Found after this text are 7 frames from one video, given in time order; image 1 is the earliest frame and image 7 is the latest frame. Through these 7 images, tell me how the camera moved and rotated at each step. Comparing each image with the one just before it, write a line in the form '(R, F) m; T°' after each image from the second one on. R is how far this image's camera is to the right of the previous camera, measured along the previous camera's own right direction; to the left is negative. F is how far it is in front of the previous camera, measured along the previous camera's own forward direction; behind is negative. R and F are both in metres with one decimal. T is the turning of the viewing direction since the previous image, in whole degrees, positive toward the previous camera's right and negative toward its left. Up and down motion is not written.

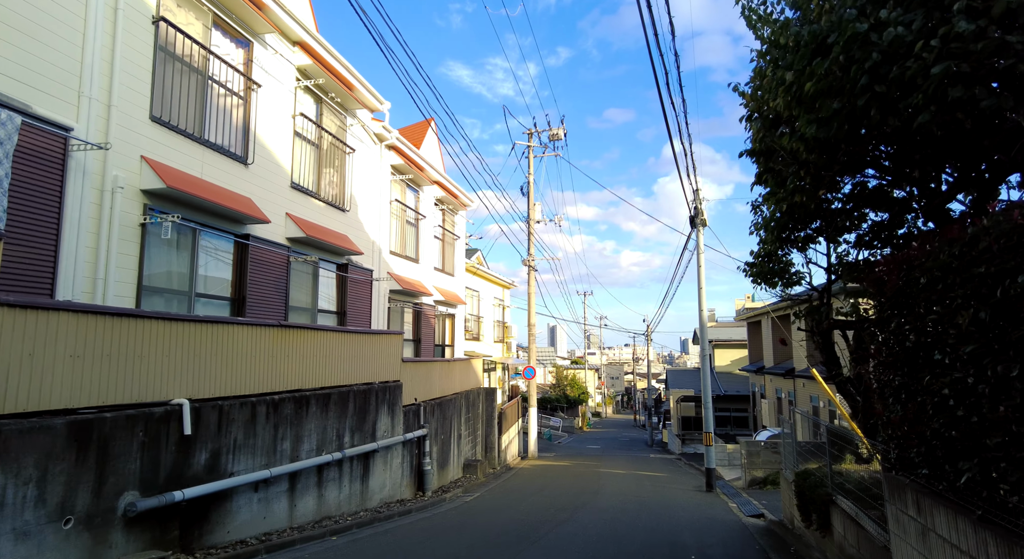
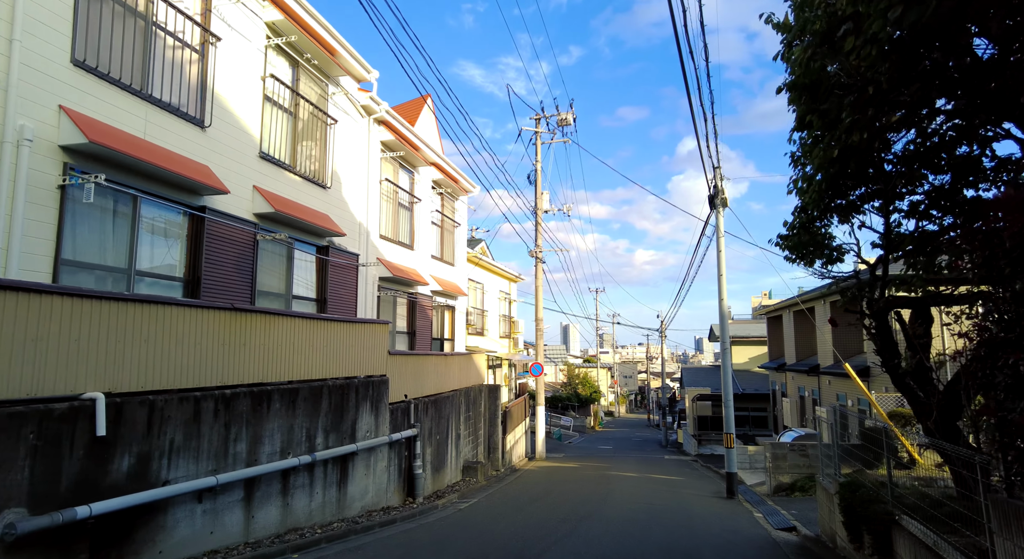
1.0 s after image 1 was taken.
(+0.2, +1.1) m; -1°
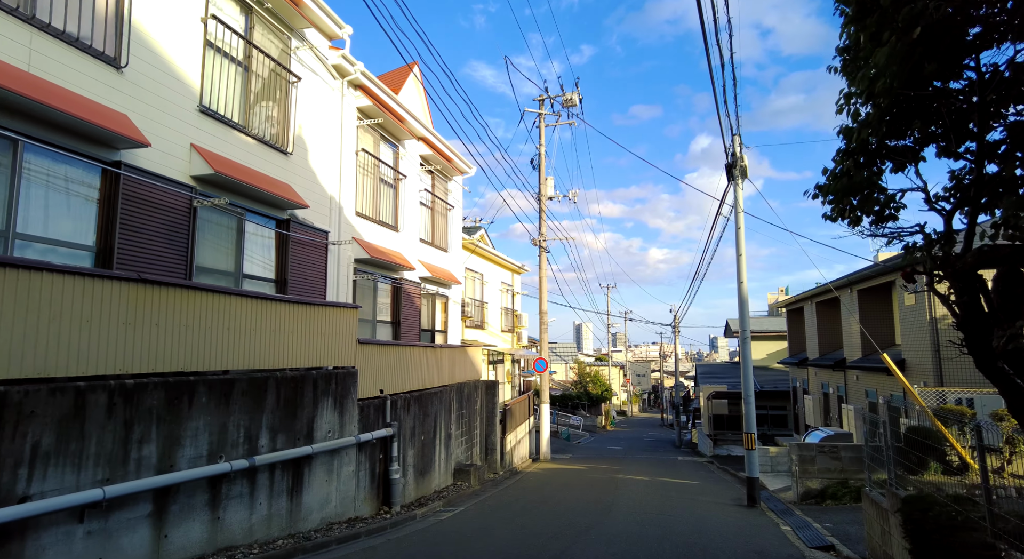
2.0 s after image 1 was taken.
(+0.4, +1.3) m; -1°
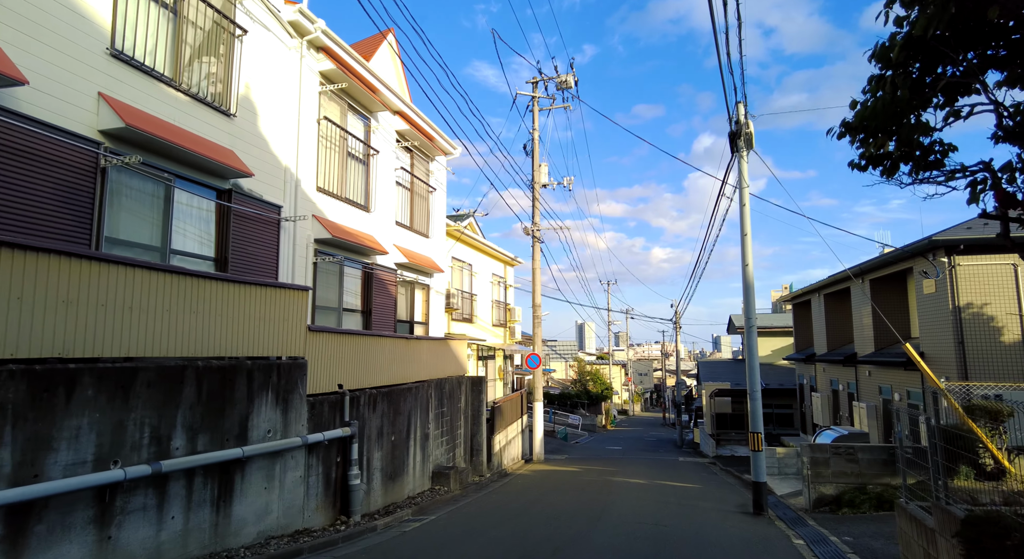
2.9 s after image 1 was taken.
(+0.4, +1.1) m; 0°
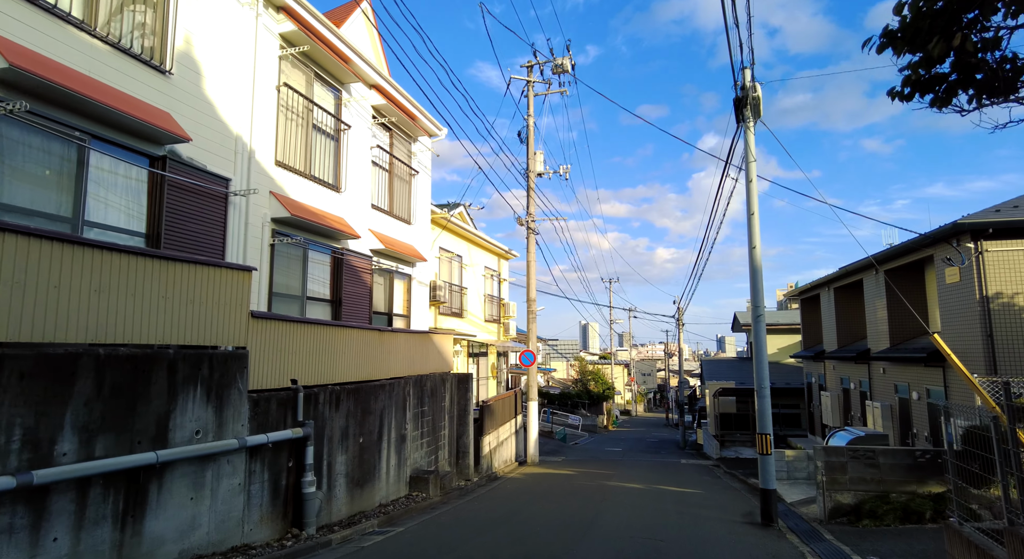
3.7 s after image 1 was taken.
(+0.4, +1.0) m; 0°
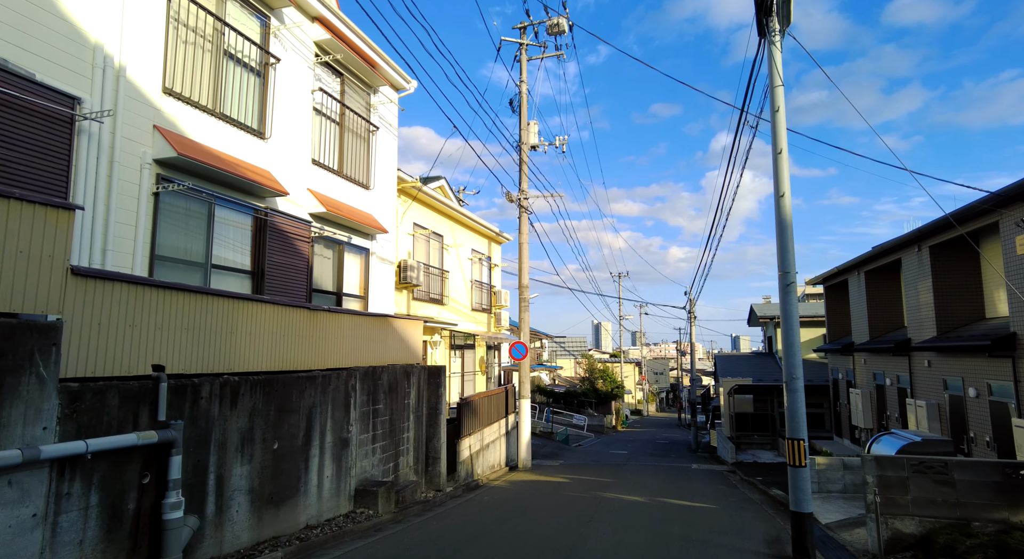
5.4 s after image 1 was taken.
(+0.7, +2.1) m; -1°
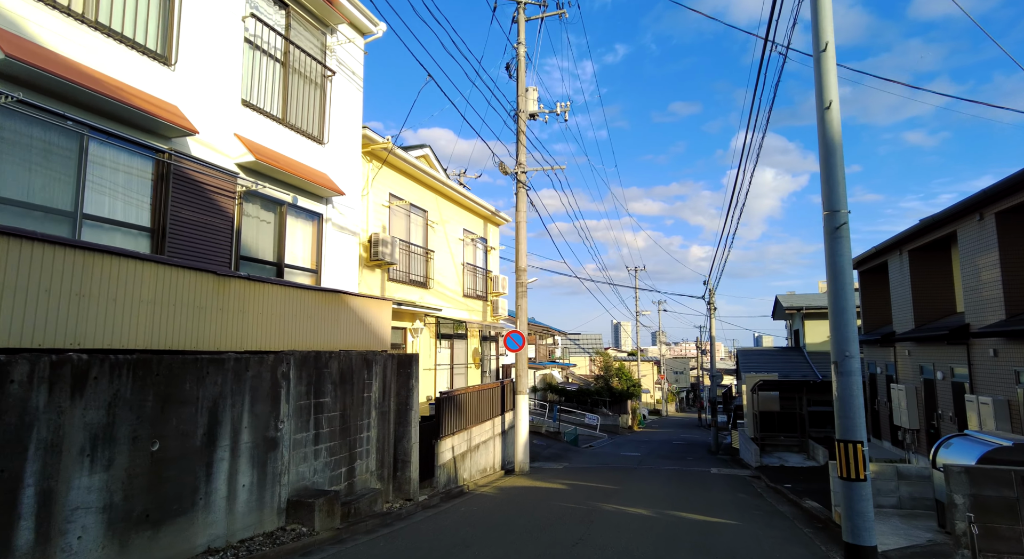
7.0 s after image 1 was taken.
(+0.6, +1.8) m; -2°
